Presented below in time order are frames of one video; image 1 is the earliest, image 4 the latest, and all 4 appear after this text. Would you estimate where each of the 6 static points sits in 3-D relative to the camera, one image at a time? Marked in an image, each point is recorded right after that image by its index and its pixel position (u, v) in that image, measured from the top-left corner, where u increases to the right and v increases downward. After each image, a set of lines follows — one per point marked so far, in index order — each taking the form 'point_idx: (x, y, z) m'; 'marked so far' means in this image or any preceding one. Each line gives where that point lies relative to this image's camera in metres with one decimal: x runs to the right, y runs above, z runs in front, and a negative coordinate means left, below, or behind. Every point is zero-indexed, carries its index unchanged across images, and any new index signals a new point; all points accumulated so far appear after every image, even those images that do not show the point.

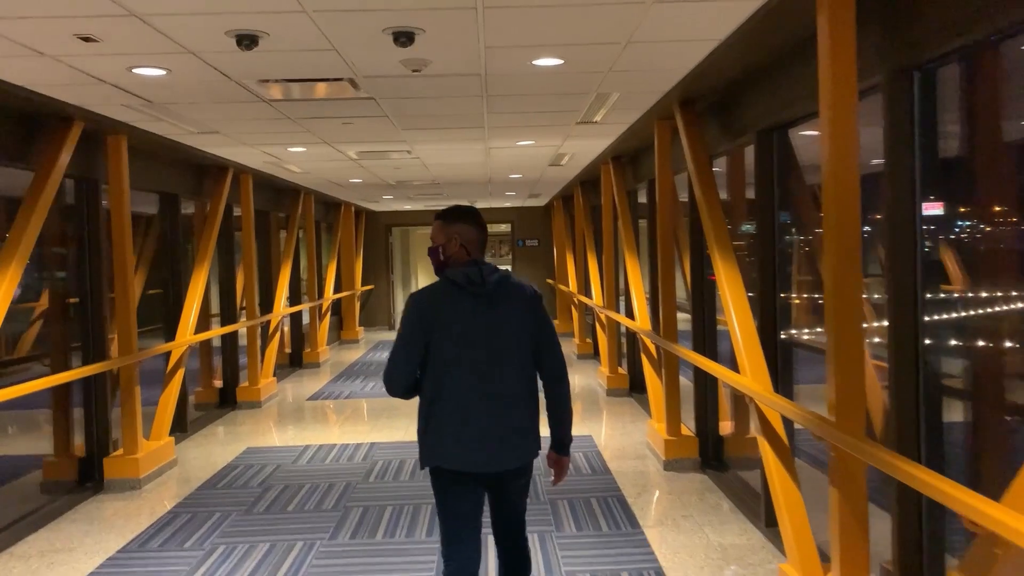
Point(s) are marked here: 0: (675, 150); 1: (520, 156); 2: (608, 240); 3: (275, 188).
0: (+0.9, +0.8, +4.7) m
1: (+0.1, +0.9, +6.1) m
2: (+0.8, +0.4, +6.8) m
3: (-2.2, +1.0, +8.0) m
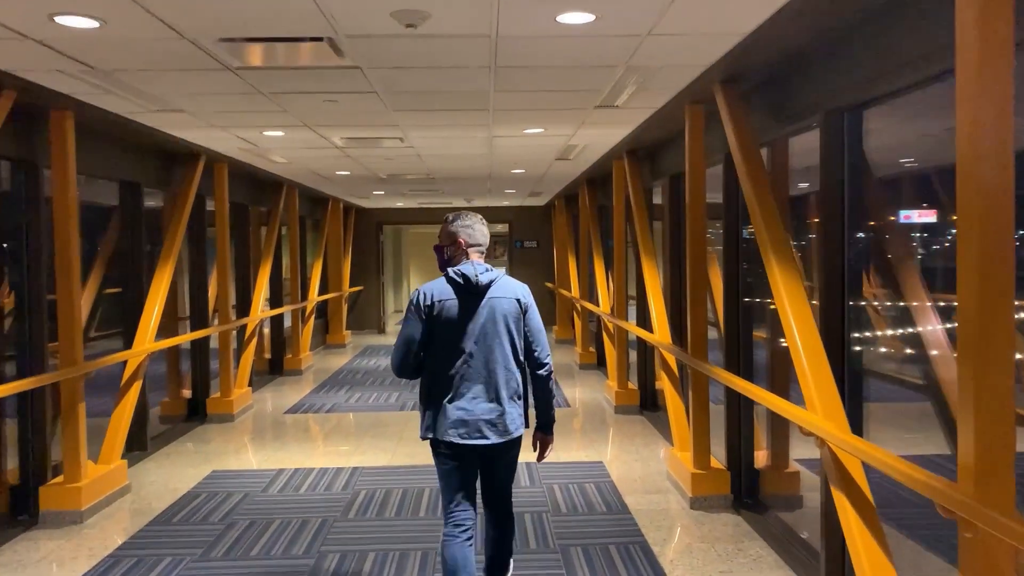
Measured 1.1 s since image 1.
0: (+0.9, +0.7, +4.1) m
1: (+0.1, +0.9, +5.5) m
2: (+0.8, +0.3, +6.2) m
3: (-2.2, +0.9, +7.4) m
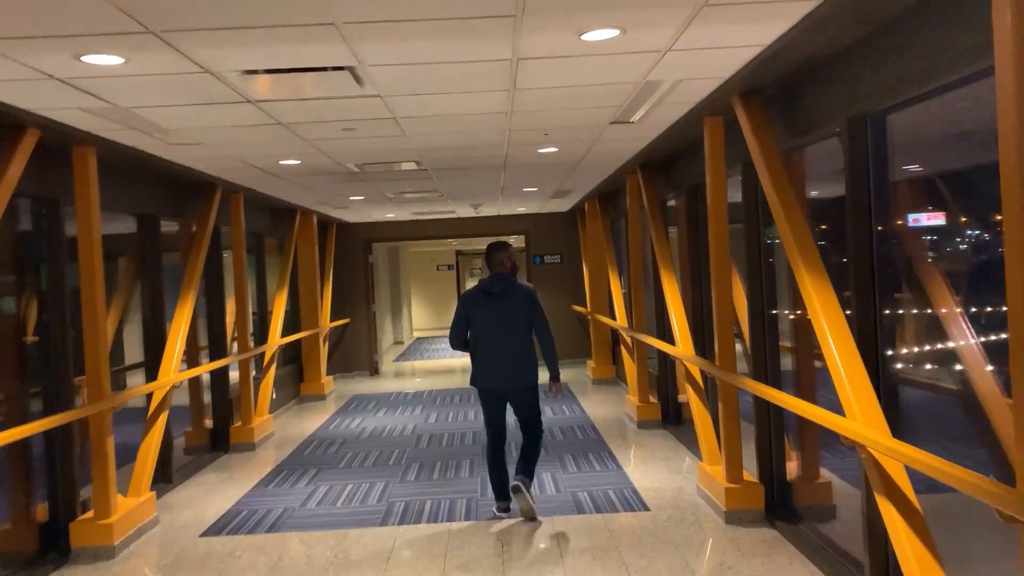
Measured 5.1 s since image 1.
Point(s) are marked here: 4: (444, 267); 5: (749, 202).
0: (+1.1, +0.6, +1.8) m
1: (+0.2, +0.8, +3.2) m
2: (+0.9, +0.2, +3.9) m
3: (-2.1, +0.7, +5.1) m
4: (-1.4, +0.4, +17.6) m
5: (+1.1, +0.4, +4.0) m
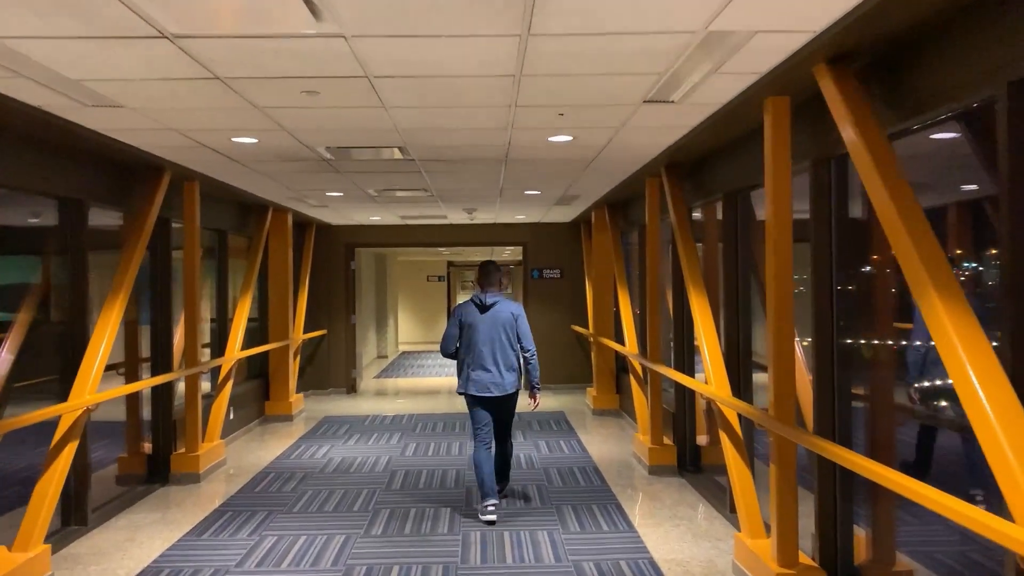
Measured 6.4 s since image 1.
0: (+1.1, +0.5, +0.9) m
1: (+0.3, +0.7, +2.4) m
2: (+0.9, +0.1, +3.1) m
3: (-2.0, +0.7, +4.2) m
4: (-1.5, +0.2, +16.8) m
5: (+1.1, +0.3, +3.1) m
